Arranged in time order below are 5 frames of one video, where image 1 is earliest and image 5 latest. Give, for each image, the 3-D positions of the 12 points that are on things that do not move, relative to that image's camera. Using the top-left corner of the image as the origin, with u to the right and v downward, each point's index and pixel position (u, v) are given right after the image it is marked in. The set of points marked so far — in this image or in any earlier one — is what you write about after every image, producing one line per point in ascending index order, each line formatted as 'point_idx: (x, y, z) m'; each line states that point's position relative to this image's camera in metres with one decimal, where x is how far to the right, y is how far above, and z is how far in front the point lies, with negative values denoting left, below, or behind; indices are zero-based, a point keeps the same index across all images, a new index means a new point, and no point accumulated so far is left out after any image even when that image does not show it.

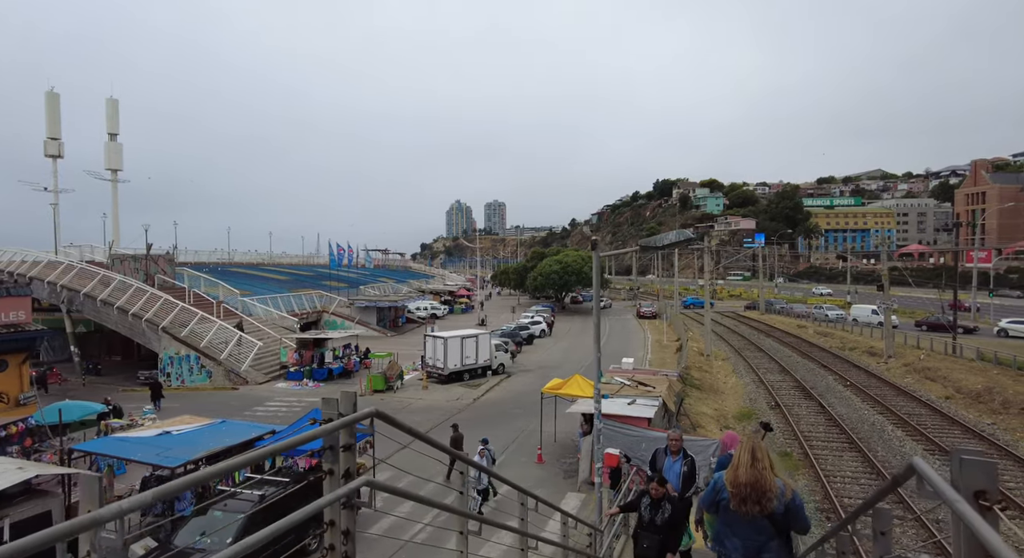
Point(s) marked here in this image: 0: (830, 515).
0: (+7.1, -5.3, +11.3) m
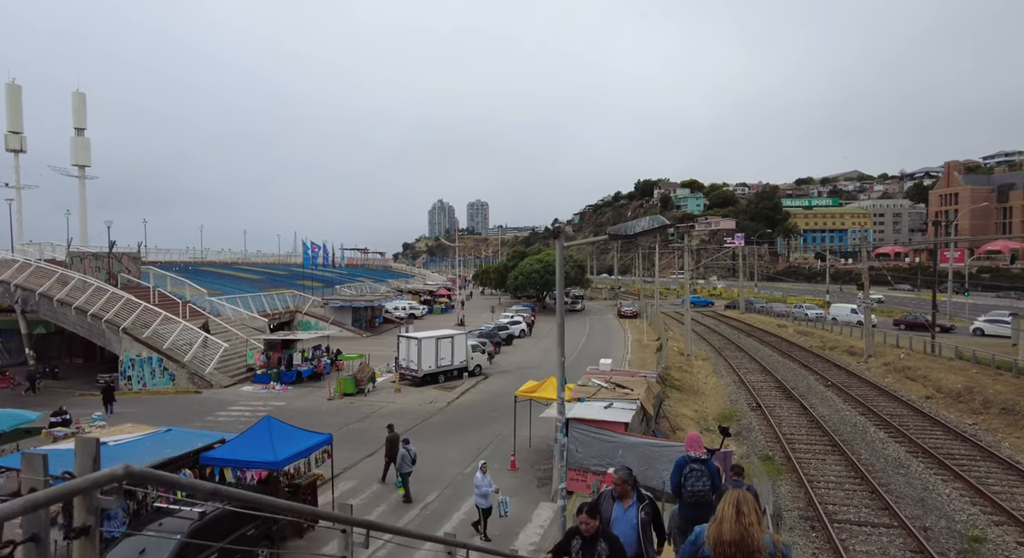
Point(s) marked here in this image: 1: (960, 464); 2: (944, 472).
0: (+6.4, -5.2, +10.7) m
1: (+12.1, -5.0, +13.6) m
2: (+11.3, -5.1, +13.2) m
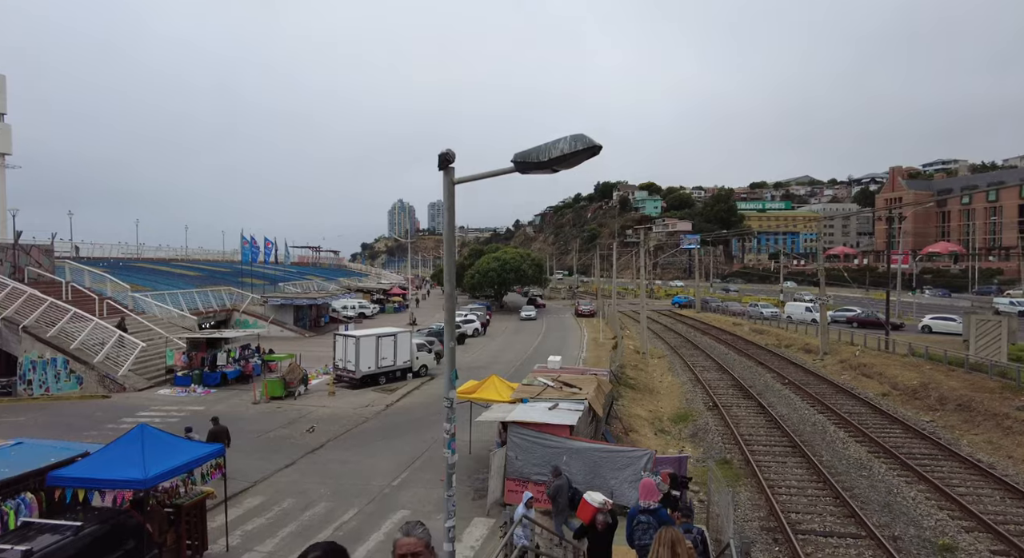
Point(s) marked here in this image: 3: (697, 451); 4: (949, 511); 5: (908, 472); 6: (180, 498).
0: (+5.0, -4.9, +9.6) m
1: (+10.5, -4.7, +12.9) m
2: (+9.7, -4.8, +12.4) m
3: (+5.3, -4.9, +14.4) m
4: (+9.1, -4.8, +10.5) m
5: (+9.8, -4.8, +12.5) m
6: (-6.5, -4.3, +9.9) m
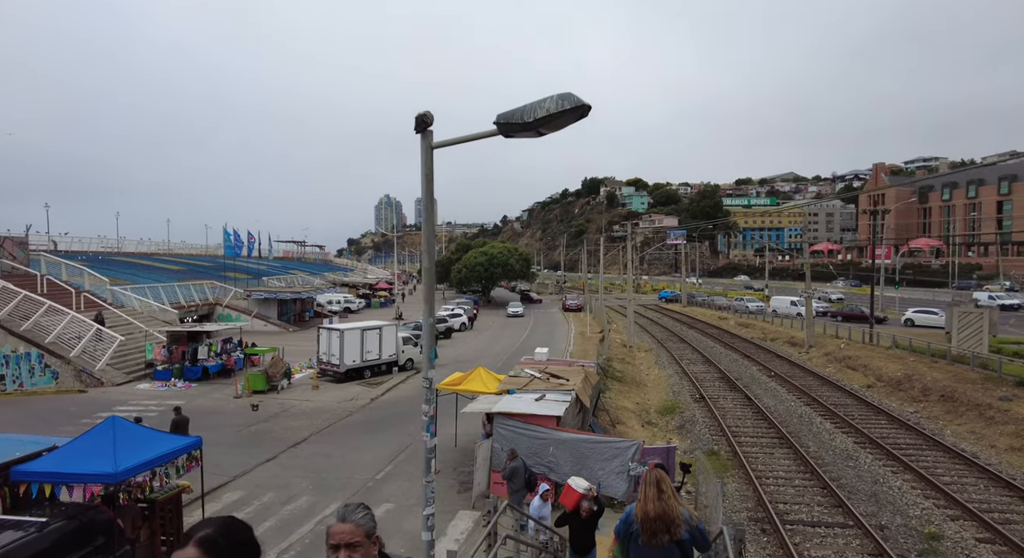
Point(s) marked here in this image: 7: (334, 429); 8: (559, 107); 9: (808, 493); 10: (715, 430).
0: (+4.7, -4.7, +9.5) m
1: (+10.1, -4.5, +12.9) m
2: (+9.4, -4.5, +12.4) m
3: (+4.9, -4.6, +14.3) m
4: (+8.8, -4.6, +10.5) m
5: (+9.5, -4.5, +12.5) m
6: (-6.8, -4.0, +9.6) m
7: (-5.8, -4.9, +16.4) m
8: (+0.3, +1.0, +3.0) m
9: (+6.4, -4.6, +10.9) m
10: (+6.1, -4.5, +15.1) m
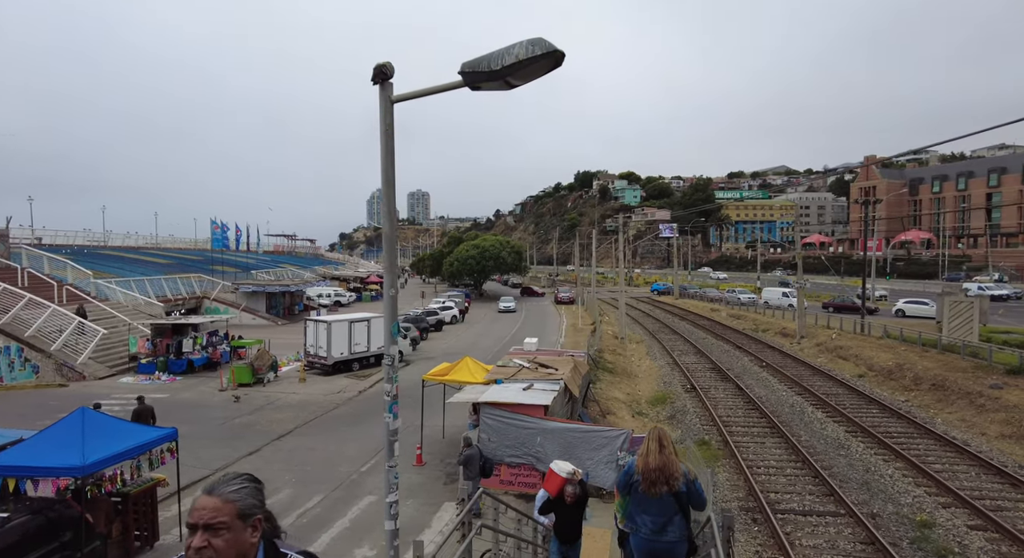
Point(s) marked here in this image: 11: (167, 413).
0: (+4.5, -4.4, +9.3) m
1: (+9.8, -4.1, +12.8) m
2: (+9.1, -4.2, +12.3) m
3: (+4.6, -4.3, +14.1) m
4: (+8.5, -4.3, +10.4) m
5: (+9.2, -4.2, +12.4) m
6: (-7.0, -3.8, +9.2) m
7: (-6.1, -4.5, +16.1) m
8: (+0.1, +1.2, +2.7) m
9: (+6.1, -4.3, +10.7) m
10: (+5.7, -4.2, +15.0) m
11: (-11.7, -4.6, +17.2) m
